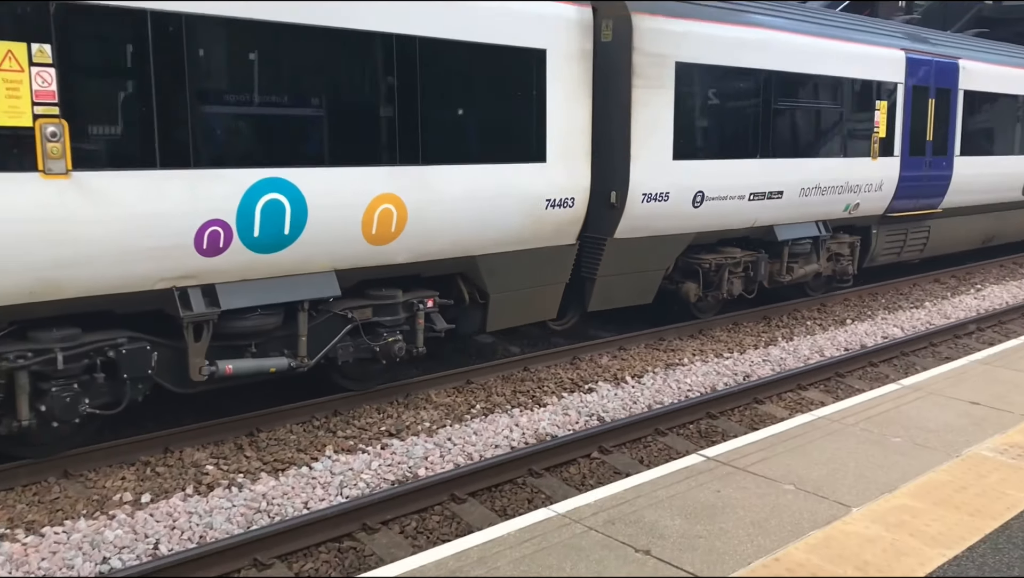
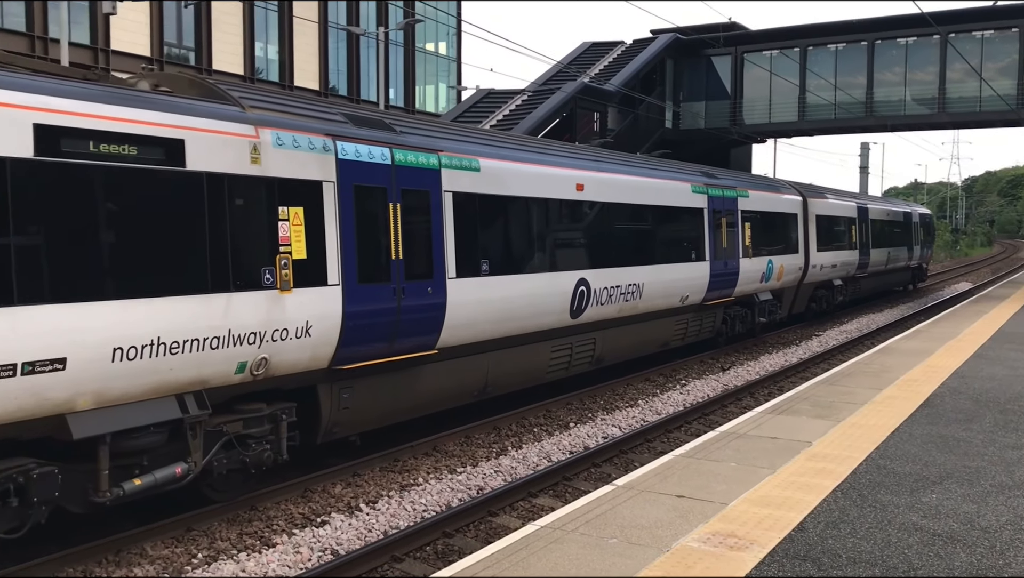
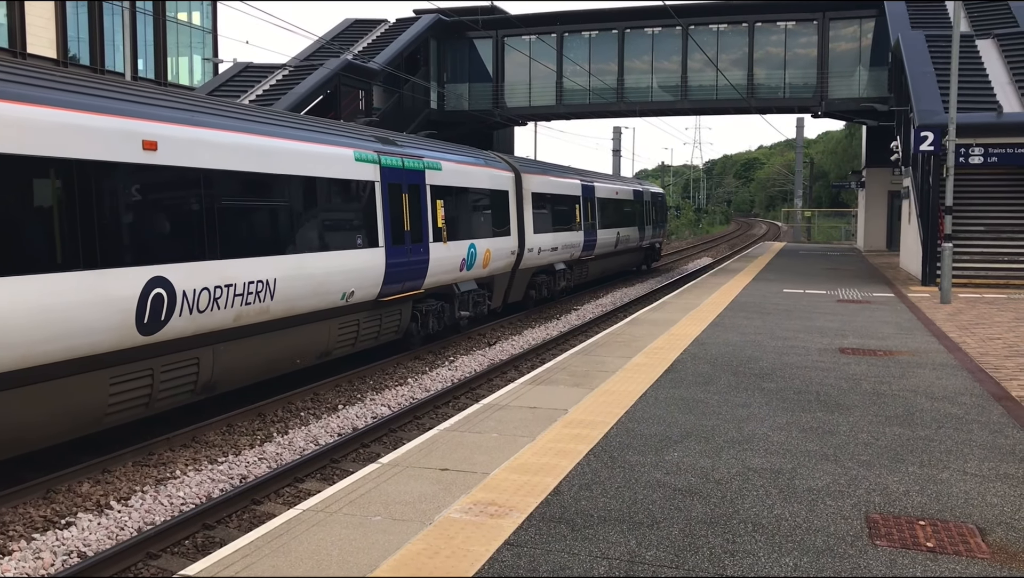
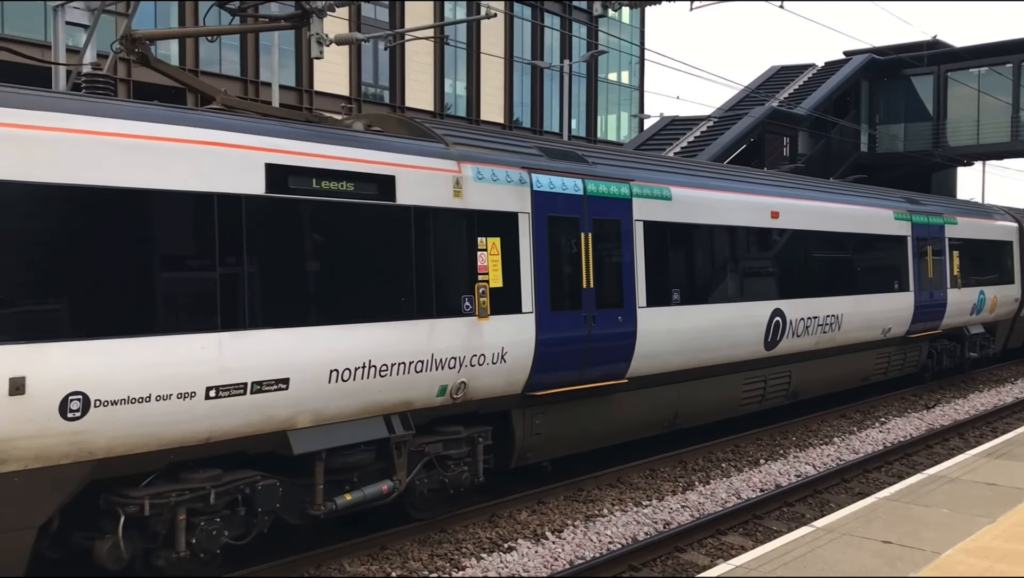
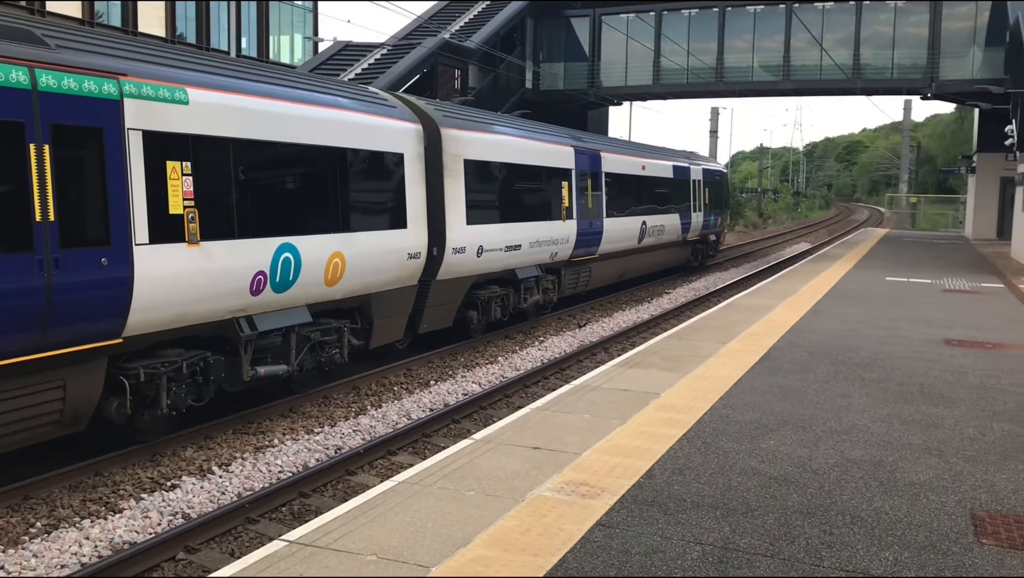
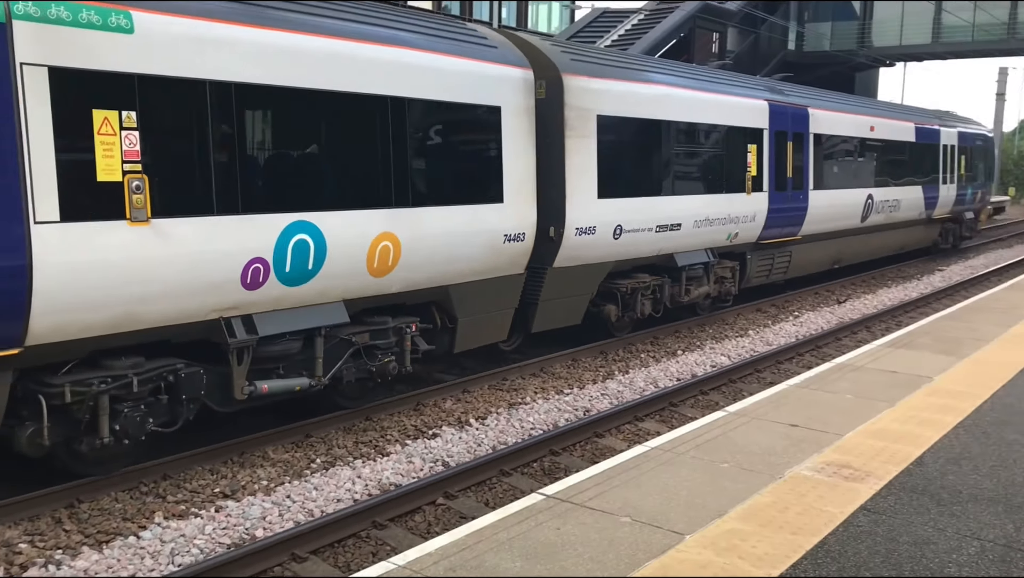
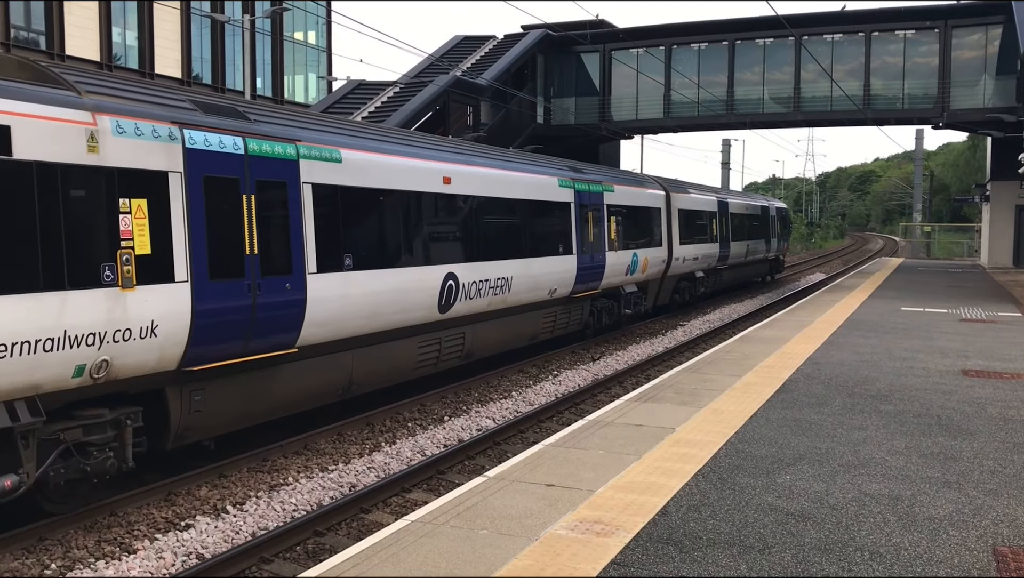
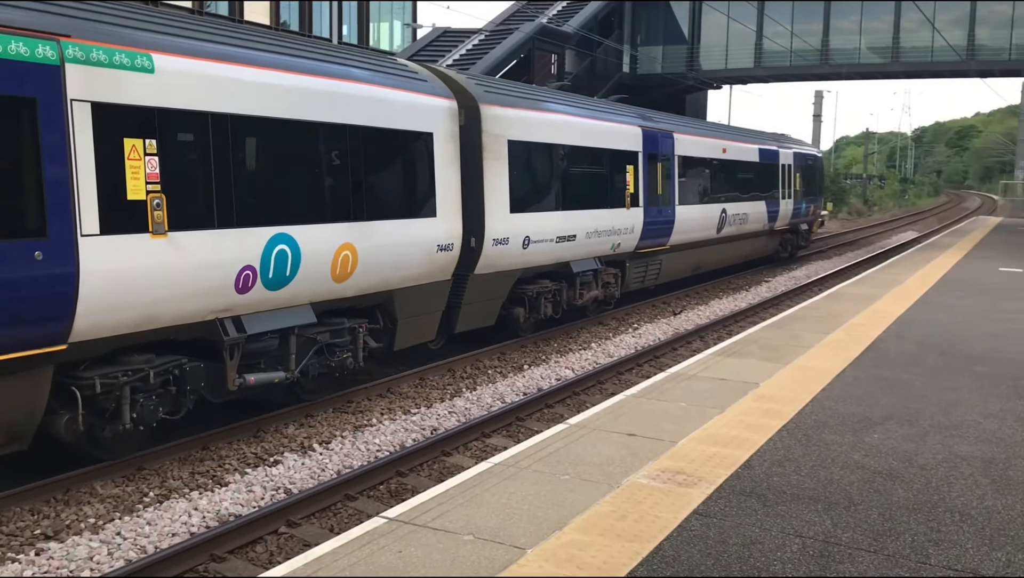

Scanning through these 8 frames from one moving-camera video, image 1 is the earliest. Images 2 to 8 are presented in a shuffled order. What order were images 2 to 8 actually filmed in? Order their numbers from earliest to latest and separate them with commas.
6, 8, 5, 3, 7, 2, 4
